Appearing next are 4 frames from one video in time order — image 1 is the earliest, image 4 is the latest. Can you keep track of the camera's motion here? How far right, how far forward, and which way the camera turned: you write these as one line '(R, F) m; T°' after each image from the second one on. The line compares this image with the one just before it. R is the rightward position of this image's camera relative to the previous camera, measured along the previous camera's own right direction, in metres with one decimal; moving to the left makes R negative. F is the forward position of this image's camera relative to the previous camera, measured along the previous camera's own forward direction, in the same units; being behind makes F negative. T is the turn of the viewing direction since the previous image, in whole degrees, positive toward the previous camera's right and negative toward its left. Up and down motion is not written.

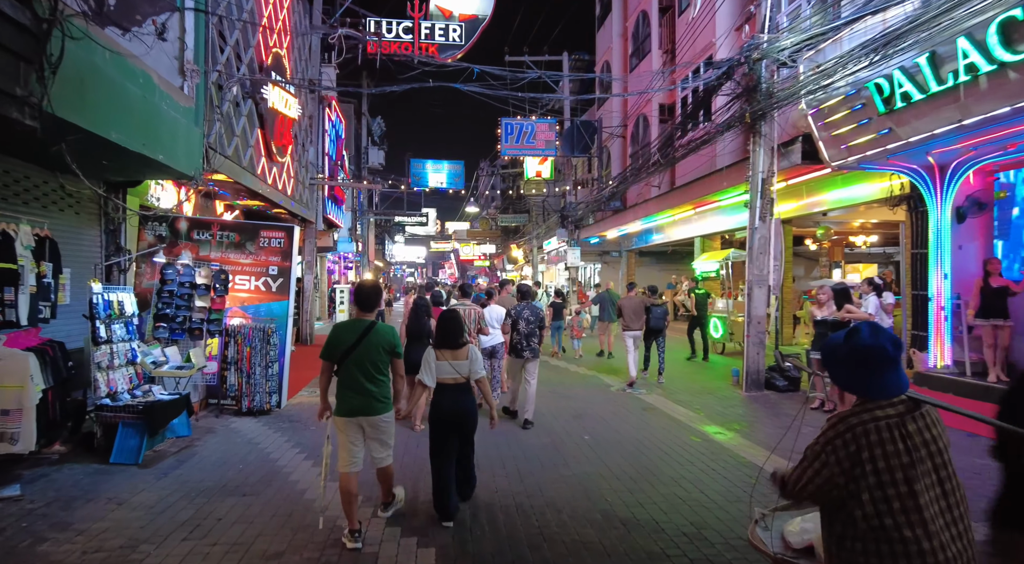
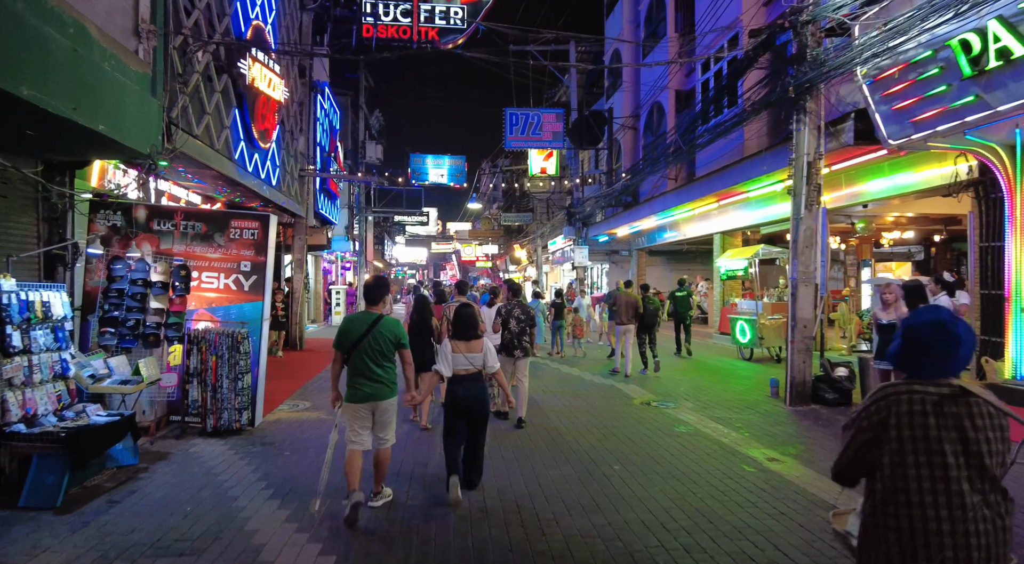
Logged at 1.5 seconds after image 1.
(-0.1, +1.2) m; 0°
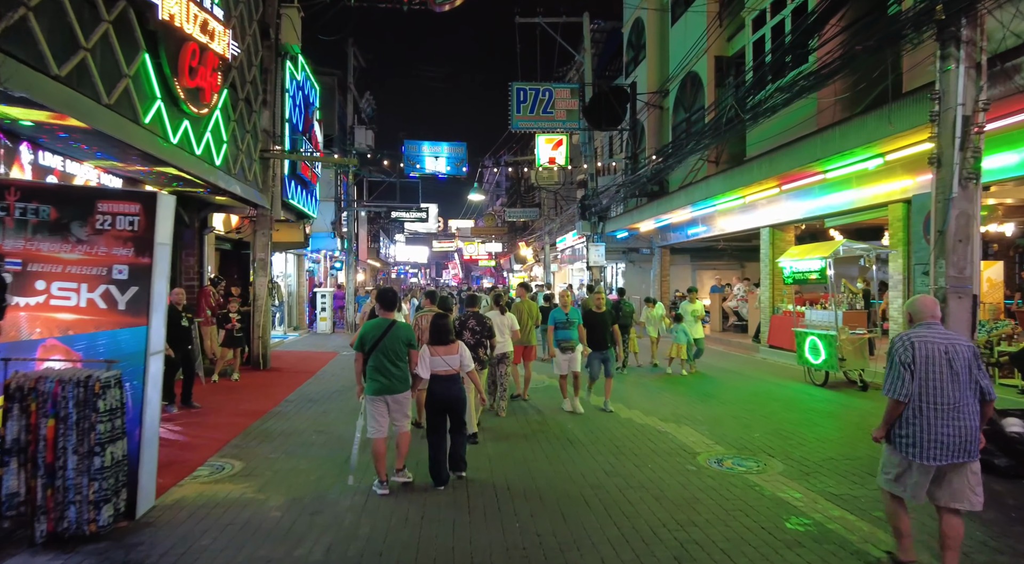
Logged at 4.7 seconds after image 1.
(-0.1, +2.6) m; 0°
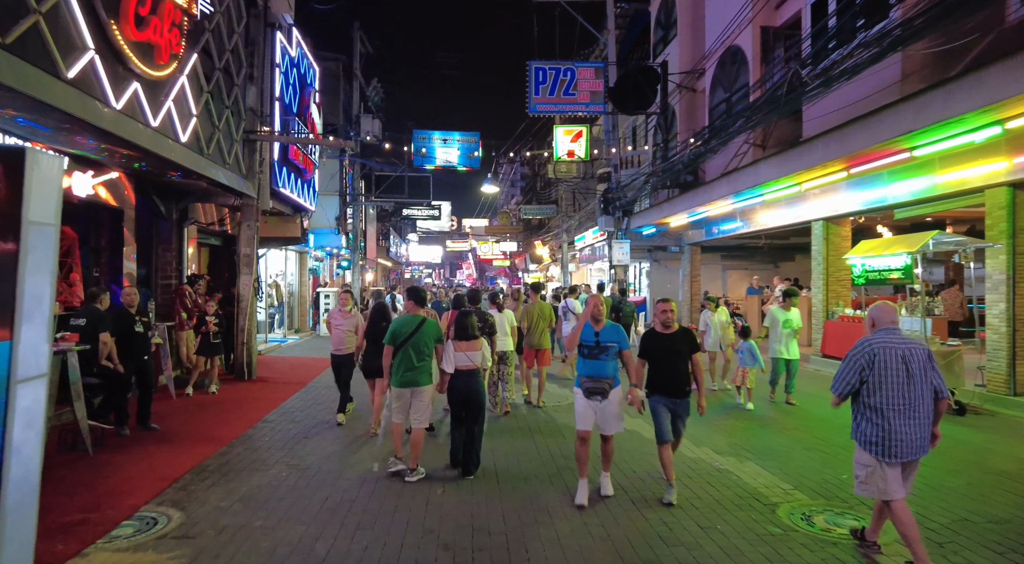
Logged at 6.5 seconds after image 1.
(-0.1, +1.6) m; -1°
